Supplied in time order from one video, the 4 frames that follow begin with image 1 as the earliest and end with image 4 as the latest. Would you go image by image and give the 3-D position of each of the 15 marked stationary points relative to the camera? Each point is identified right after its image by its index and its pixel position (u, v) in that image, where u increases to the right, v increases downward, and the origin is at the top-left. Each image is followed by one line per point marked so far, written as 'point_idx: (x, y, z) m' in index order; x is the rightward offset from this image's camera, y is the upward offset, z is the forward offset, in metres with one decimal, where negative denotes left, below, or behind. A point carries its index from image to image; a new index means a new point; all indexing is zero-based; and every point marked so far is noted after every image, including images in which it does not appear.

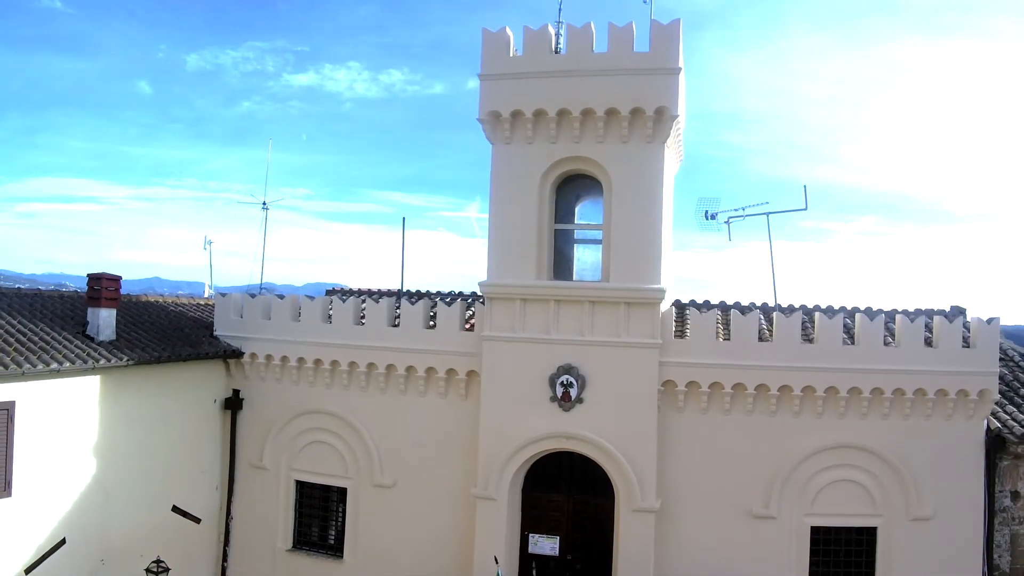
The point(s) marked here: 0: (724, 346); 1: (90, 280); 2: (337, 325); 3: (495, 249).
0: (+3.2, -0.9, +10.2) m
1: (-6.5, 0.0, +10.2) m
2: (-2.8, -0.6, +10.8) m
3: (-0.3, +0.6, +9.8) m
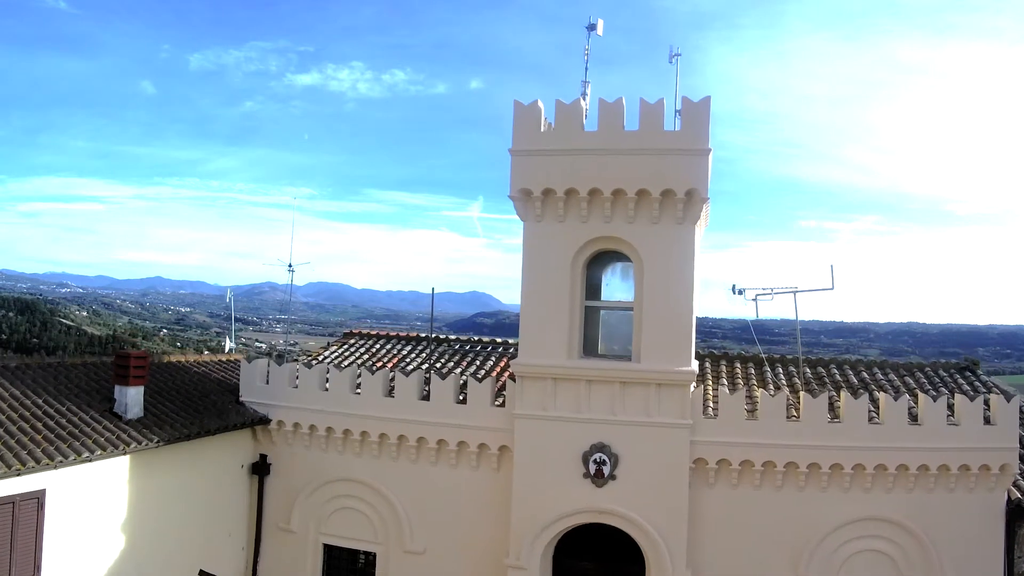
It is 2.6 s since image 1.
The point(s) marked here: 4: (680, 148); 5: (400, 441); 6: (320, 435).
0: (+3.7, -2.1, +10.2) m
1: (-6.0, -1.1, +10.2) m
2: (-2.4, -1.8, +10.8) m
3: (+0.2, -0.6, +9.8) m
4: (+2.4, +2.0, +9.3) m
5: (-1.8, -2.5, +10.7) m
6: (-3.2, -2.4, +11.1) m
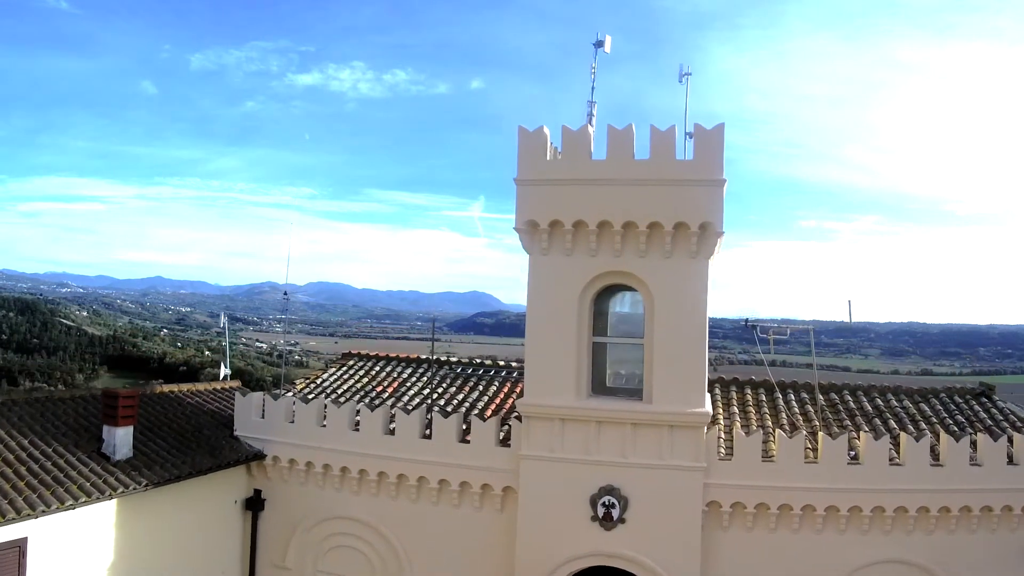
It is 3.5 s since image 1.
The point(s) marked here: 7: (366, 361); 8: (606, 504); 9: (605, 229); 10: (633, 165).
0: (+3.8, -2.6, +9.7) m
1: (-6.0, -1.6, +9.8) m
2: (-2.3, -2.3, +10.4) m
3: (+0.3, -1.1, +9.4) m
4: (+2.4, +1.5, +8.9) m
5: (-1.7, -3.0, +10.3) m
6: (-3.1, -2.9, +10.7) m
7: (-3.4, -1.7, +15.4) m
8: (+1.3, -3.1, +9.4) m
9: (+1.3, +0.8, +9.1) m
10: (+1.6, +1.7, +9.0) m
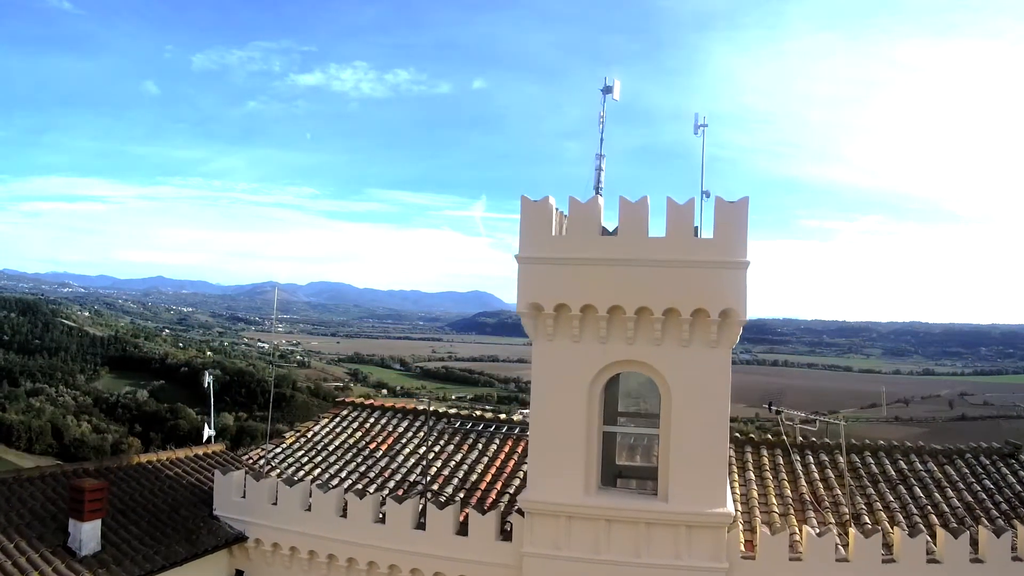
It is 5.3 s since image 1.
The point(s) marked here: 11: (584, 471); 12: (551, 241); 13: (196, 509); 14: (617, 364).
0: (+3.8, -3.7, +8.9) m
1: (-5.9, -2.6, +9.0) m
2: (-2.3, -3.3, +9.6) m
3: (+0.3, -2.2, +8.6) m
4: (+2.5, +0.4, +8.1) m
5: (-1.7, -4.0, +9.5) m
6: (-3.1, -4.0, +9.9) m
7: (-3.3, -2.7, +14.6) m
8: (+1.3, -4.1, +8.6) m
9: (+1.3, -0.3, +8.3) m
10: (+1.7, +0.6, +8.2) m
11: (+0.9, -2.3, +8.5) m
12: (+0.5, +0.6, +8.5) m
13: (-4.9, -3.4, +10.4) m
14: (+1.3, -0.9, +8.5) m
